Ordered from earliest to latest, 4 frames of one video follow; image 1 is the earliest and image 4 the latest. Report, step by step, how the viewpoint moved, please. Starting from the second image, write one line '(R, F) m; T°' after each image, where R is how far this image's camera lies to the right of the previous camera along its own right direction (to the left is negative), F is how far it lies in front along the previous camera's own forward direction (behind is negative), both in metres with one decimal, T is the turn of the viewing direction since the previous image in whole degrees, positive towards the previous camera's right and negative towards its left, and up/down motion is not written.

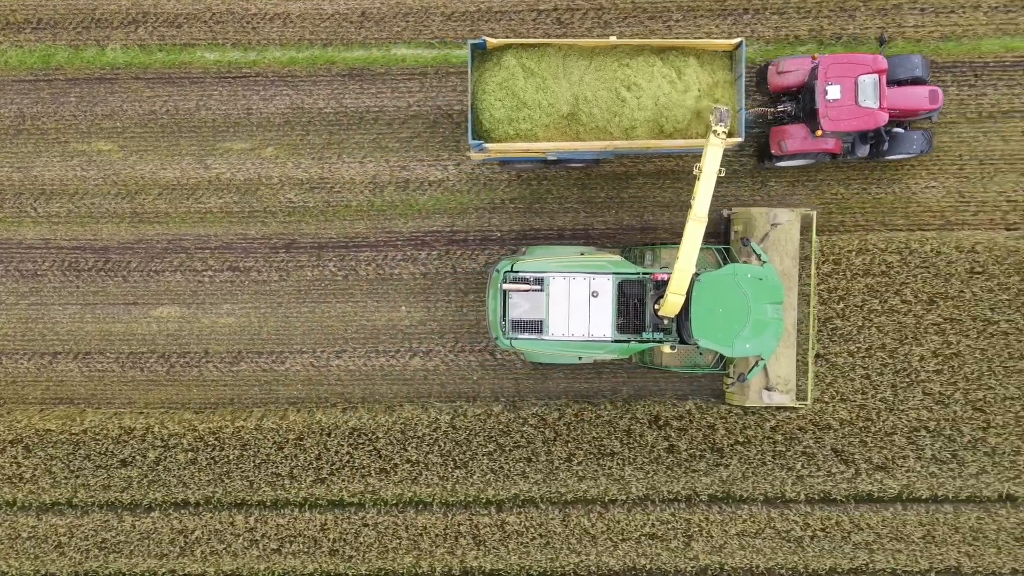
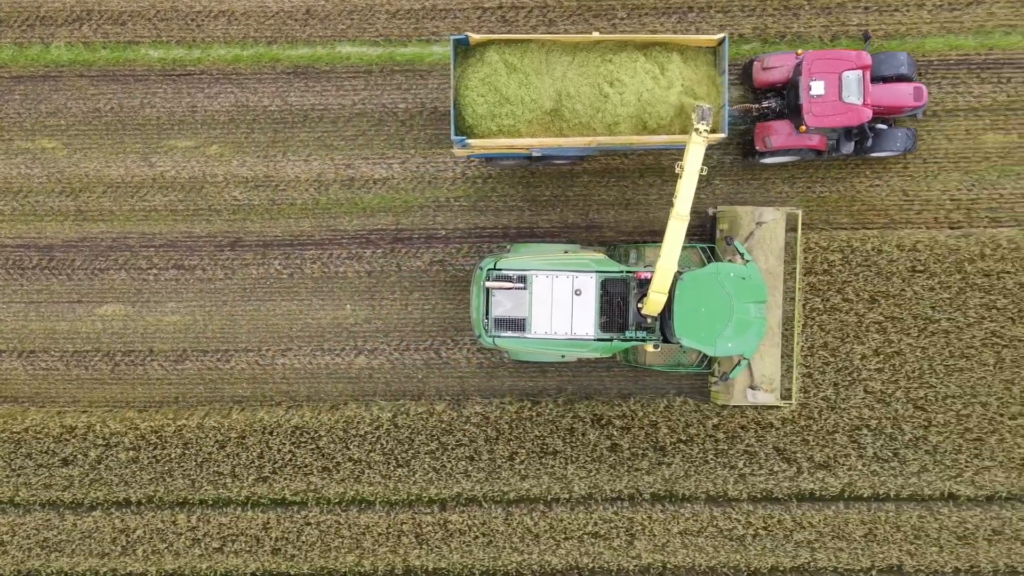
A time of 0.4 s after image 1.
(+0.8, 0.0) m; 0°
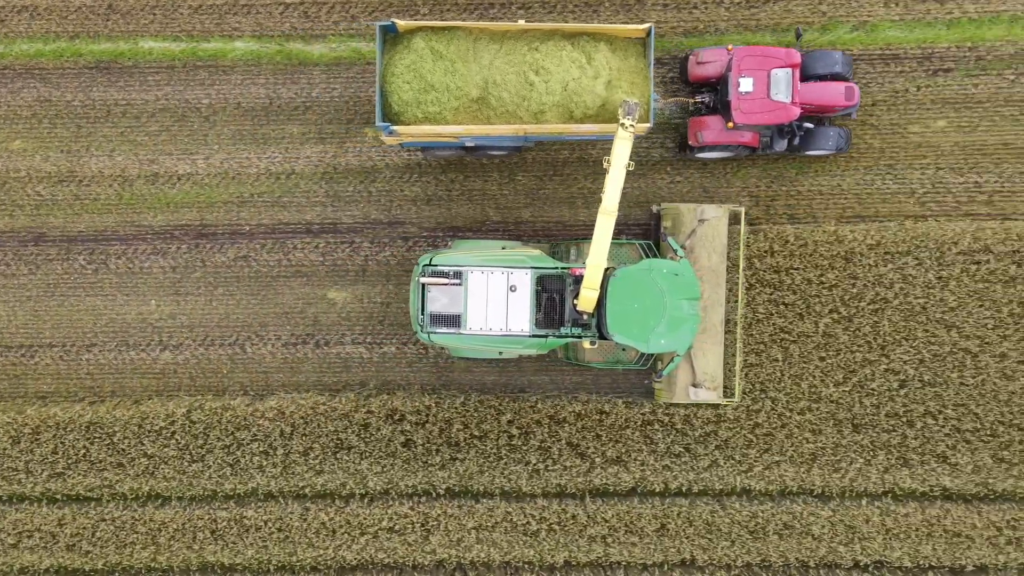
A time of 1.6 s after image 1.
(+2.8, 0.0) m; 0°
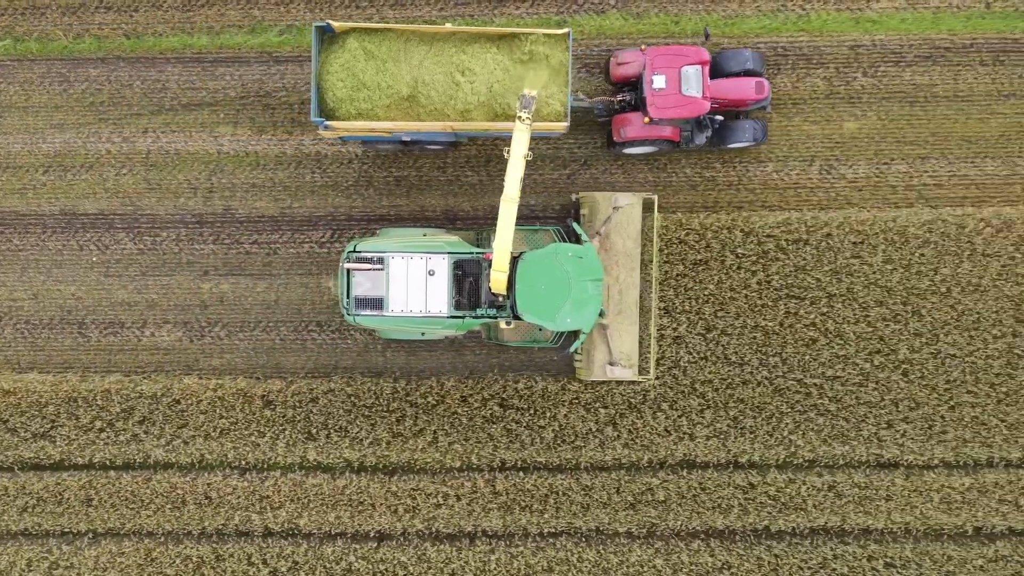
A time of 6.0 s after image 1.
(+8.2, -0.7) m; +1°
